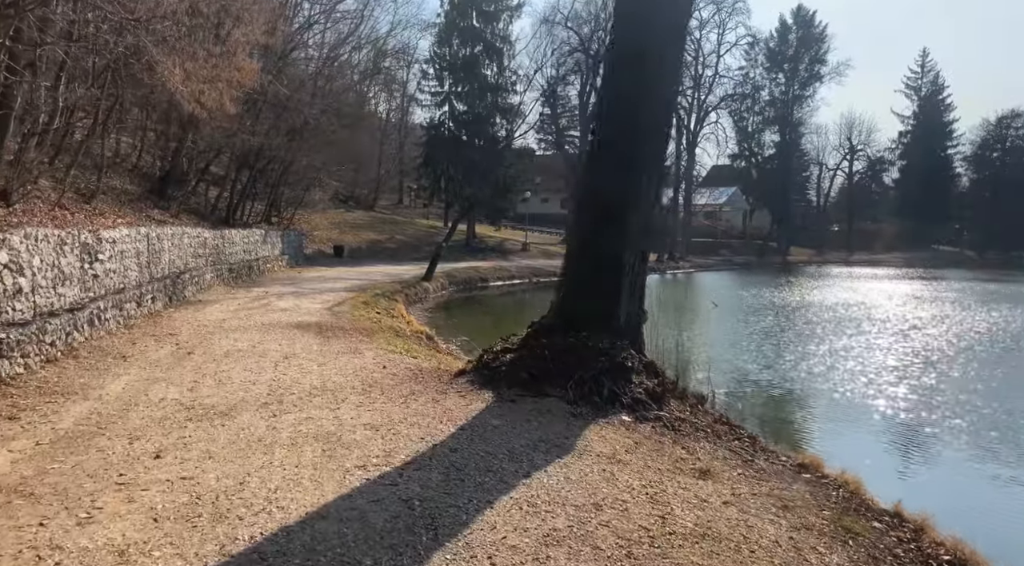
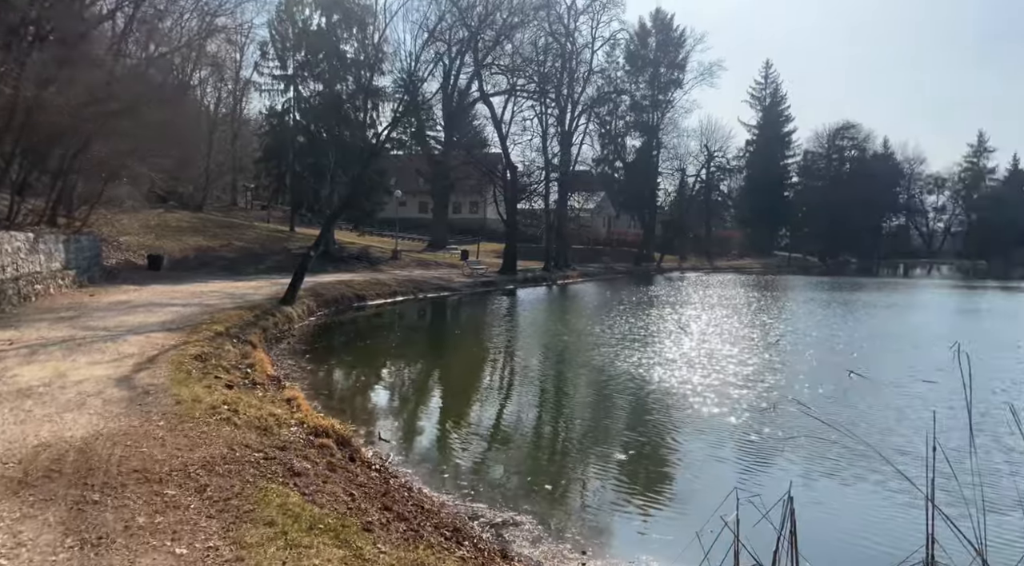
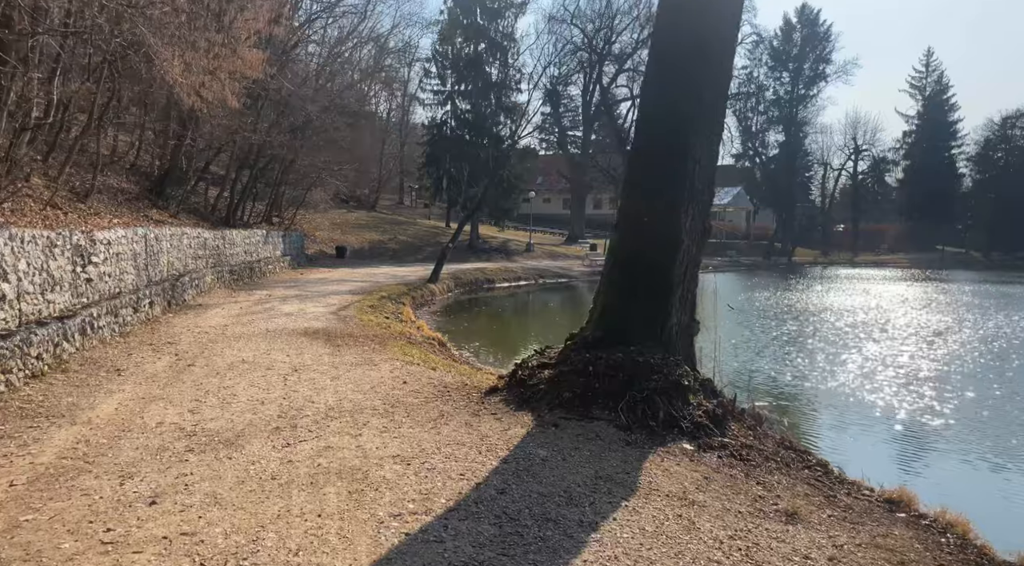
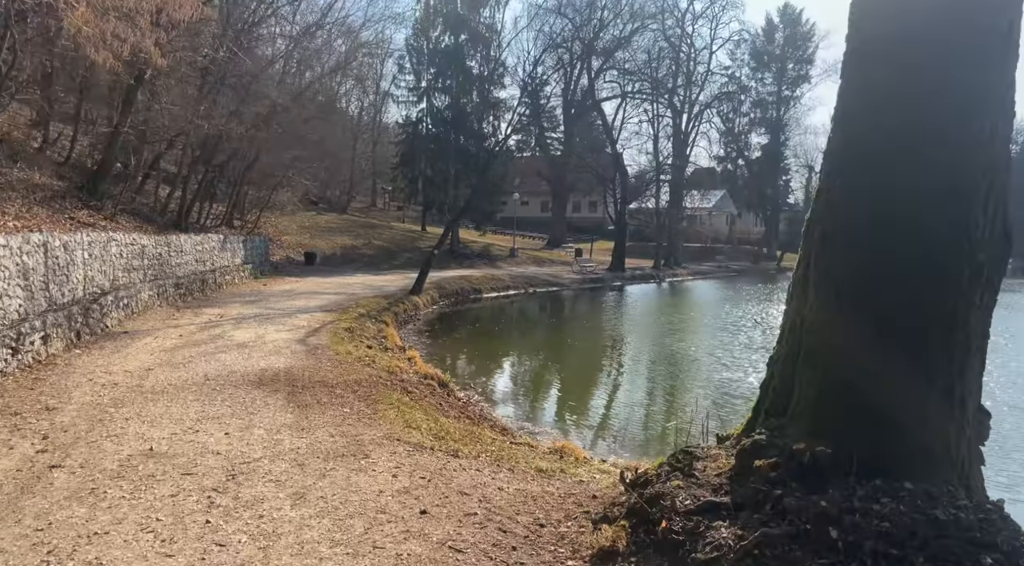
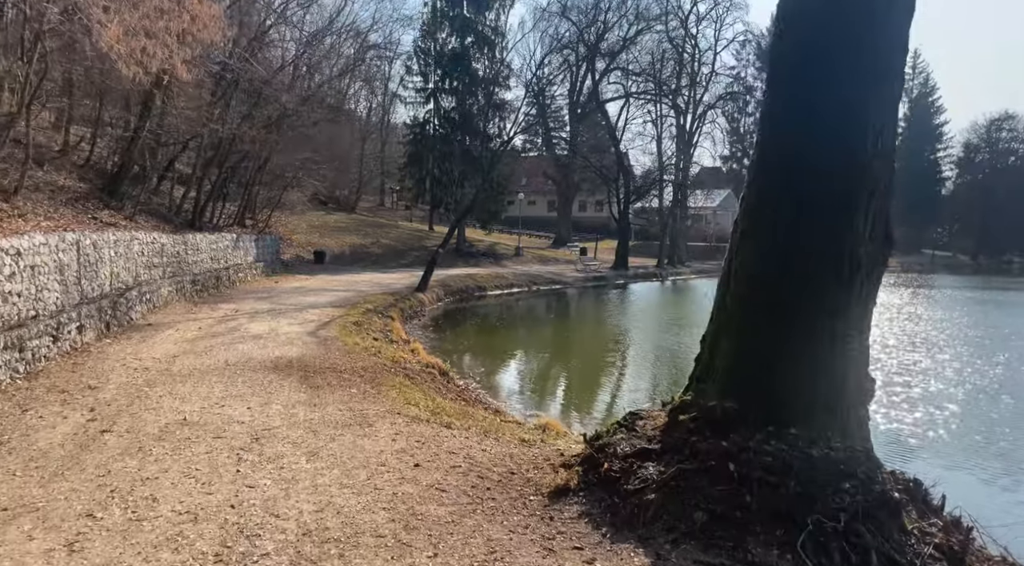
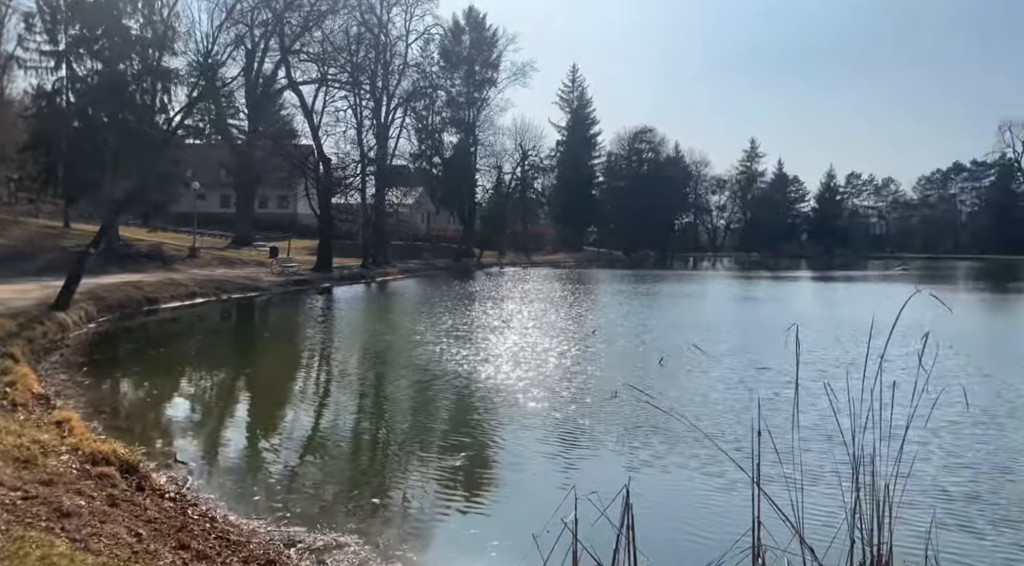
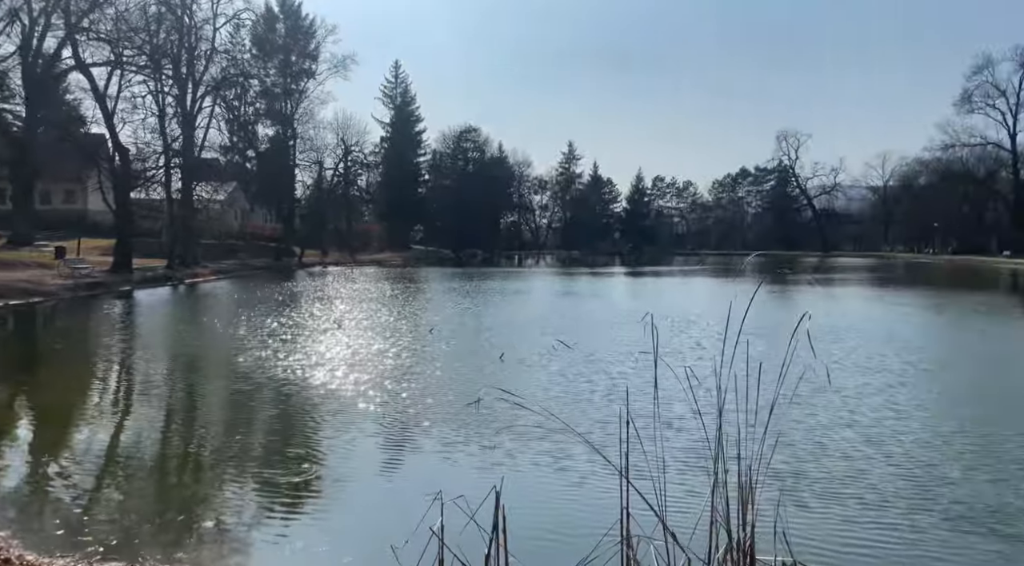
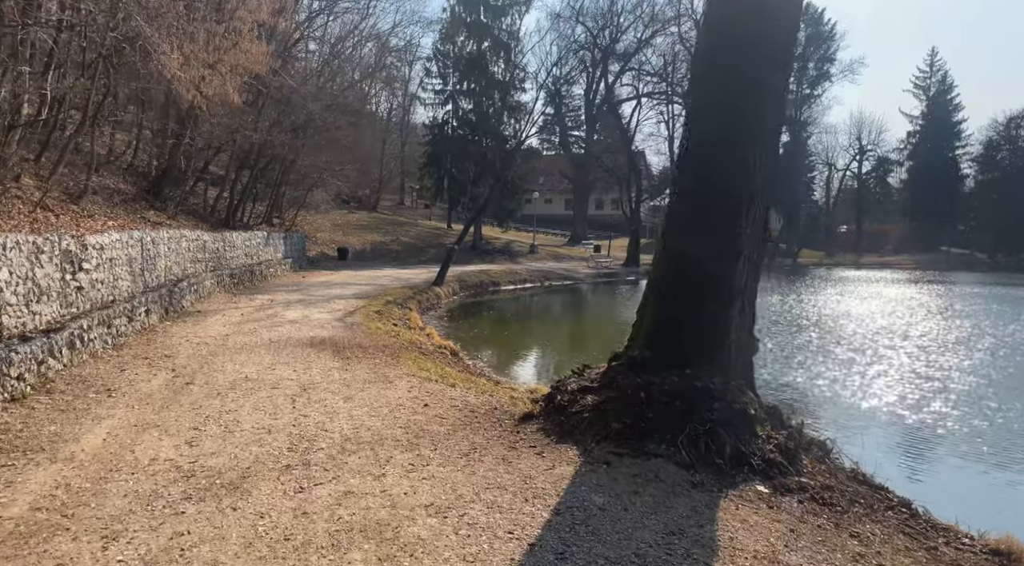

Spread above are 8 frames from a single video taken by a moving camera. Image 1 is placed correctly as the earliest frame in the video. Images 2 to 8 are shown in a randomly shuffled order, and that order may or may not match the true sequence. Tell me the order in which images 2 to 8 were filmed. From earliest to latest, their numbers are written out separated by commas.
3, 8, 5, 4, 2, 6, 7
